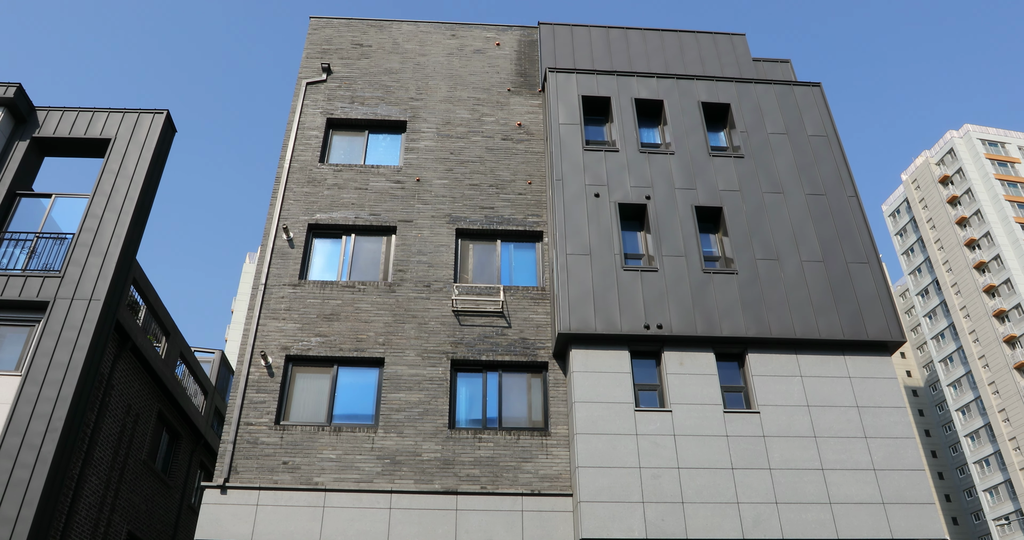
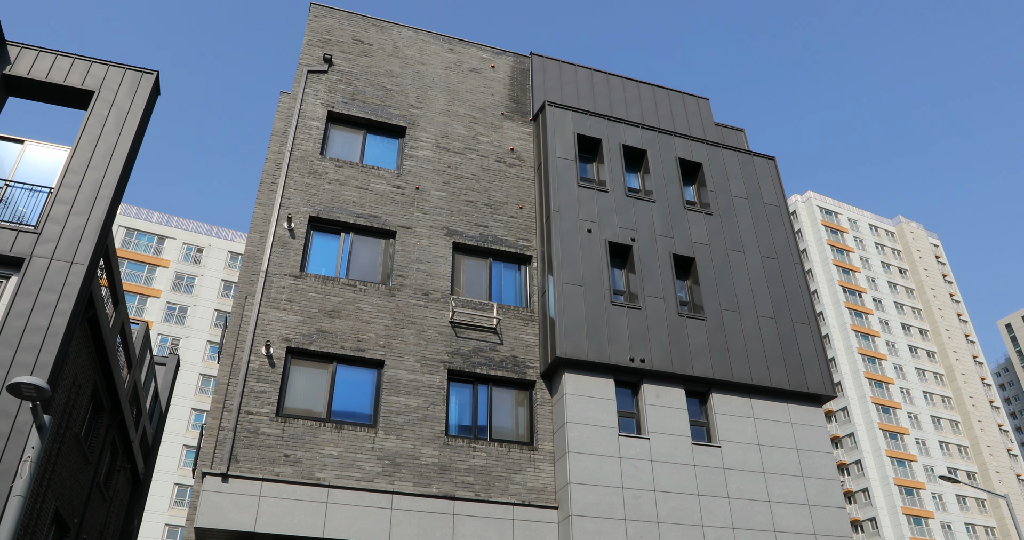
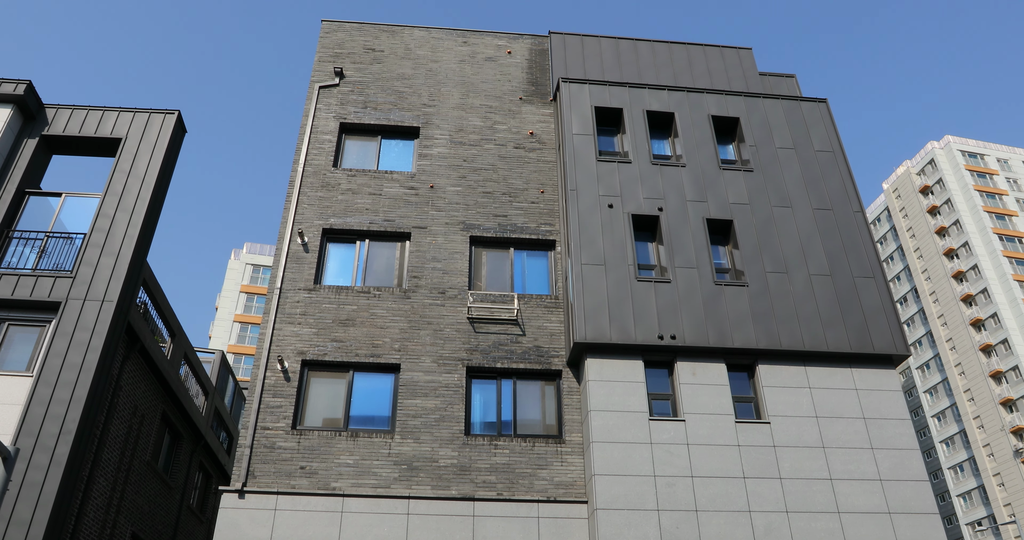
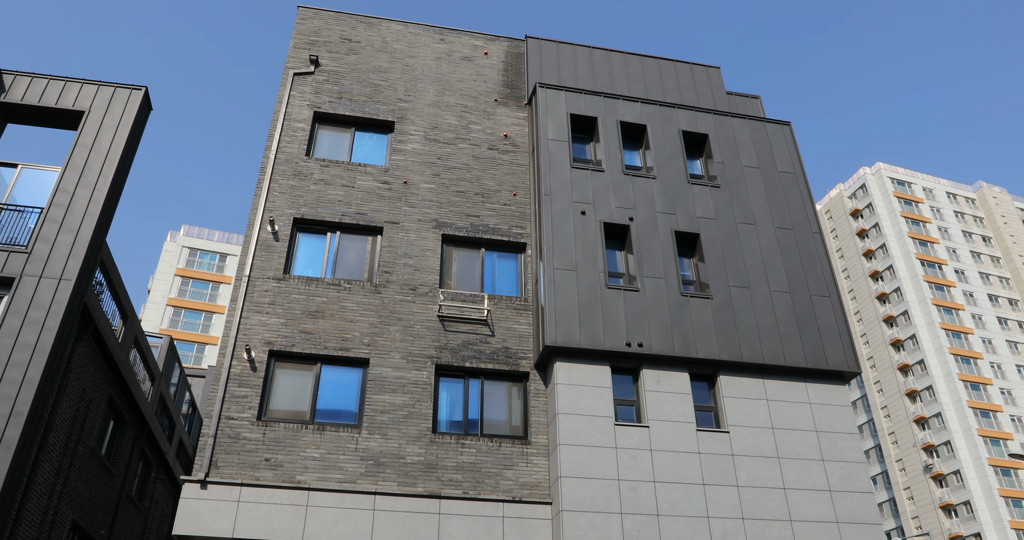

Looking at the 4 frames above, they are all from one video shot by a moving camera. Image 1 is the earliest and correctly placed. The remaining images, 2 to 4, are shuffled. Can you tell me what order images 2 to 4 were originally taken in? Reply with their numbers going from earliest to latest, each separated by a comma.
3, 4, 2
